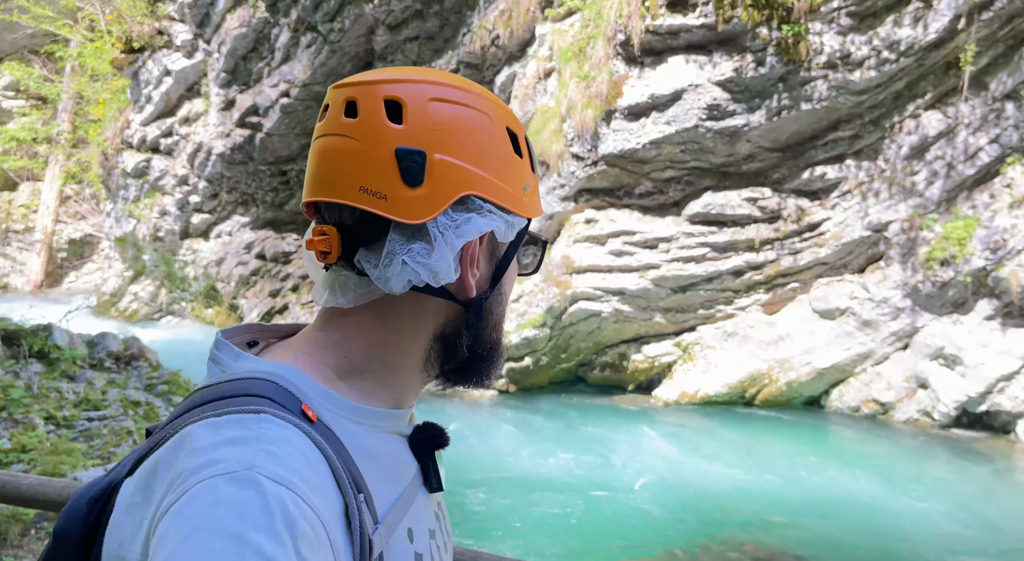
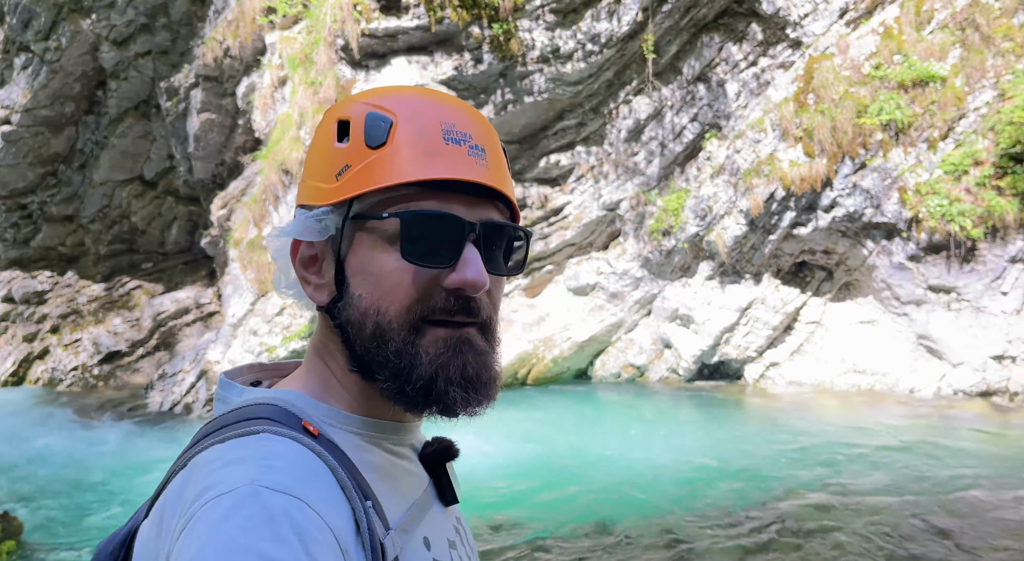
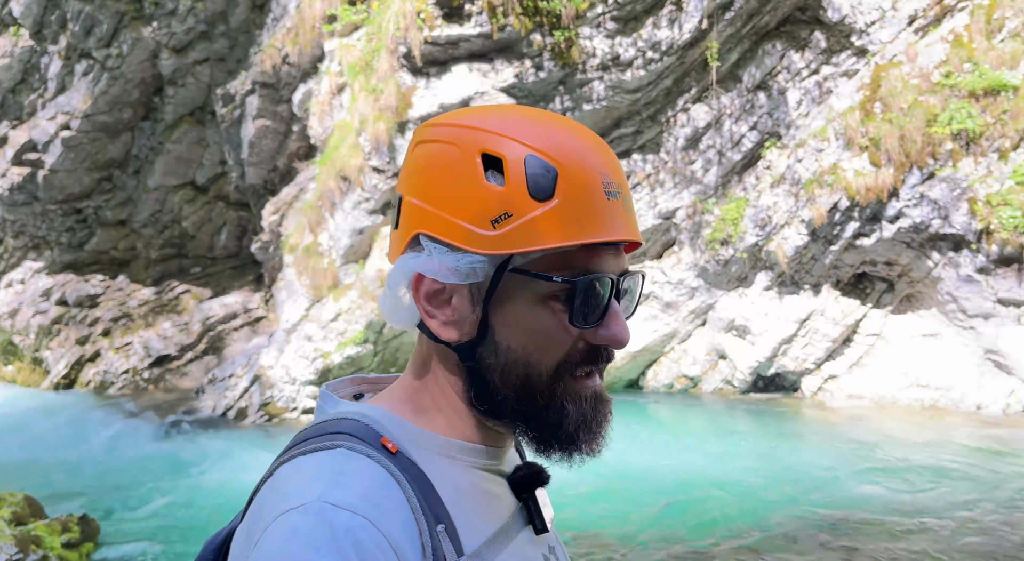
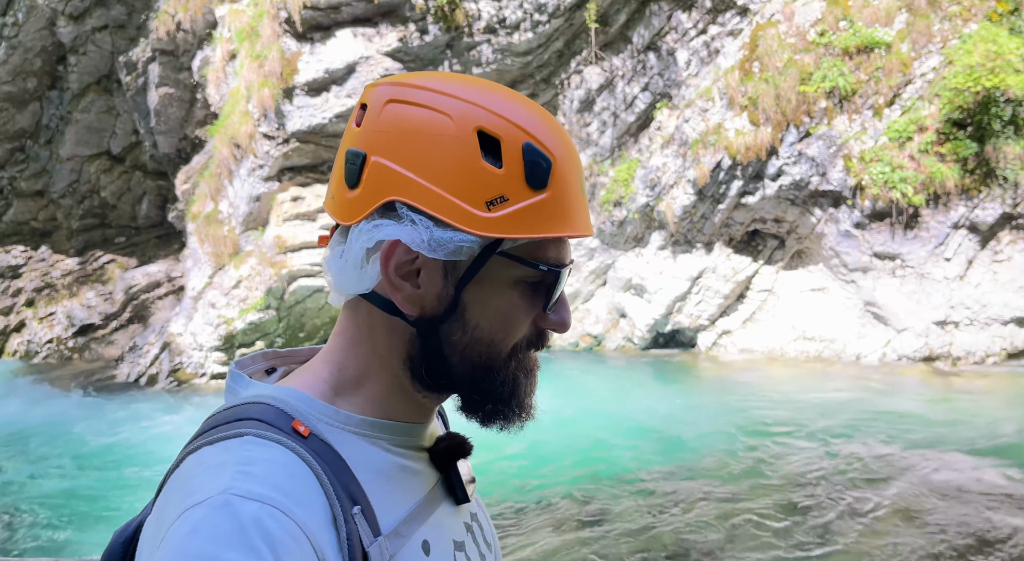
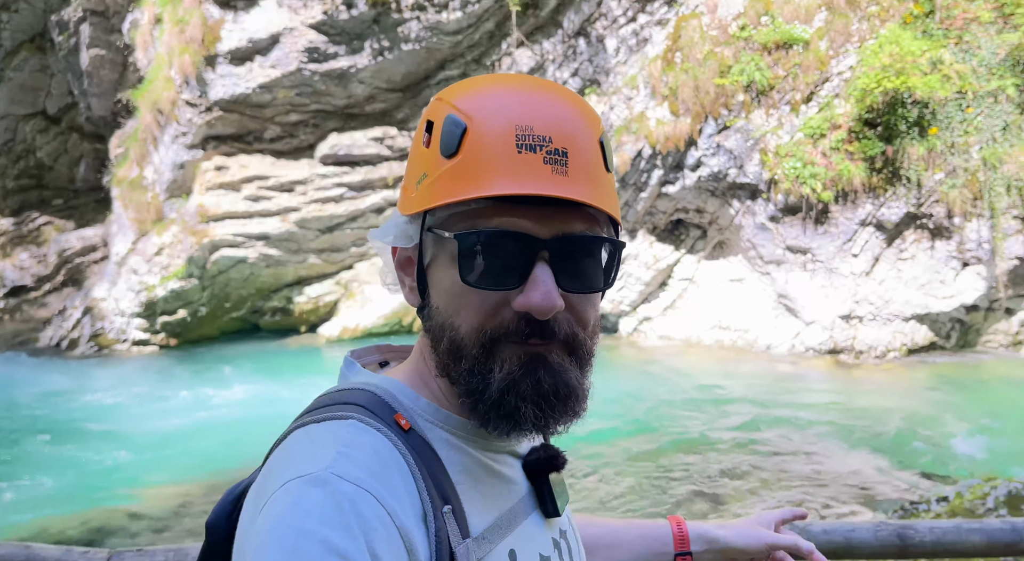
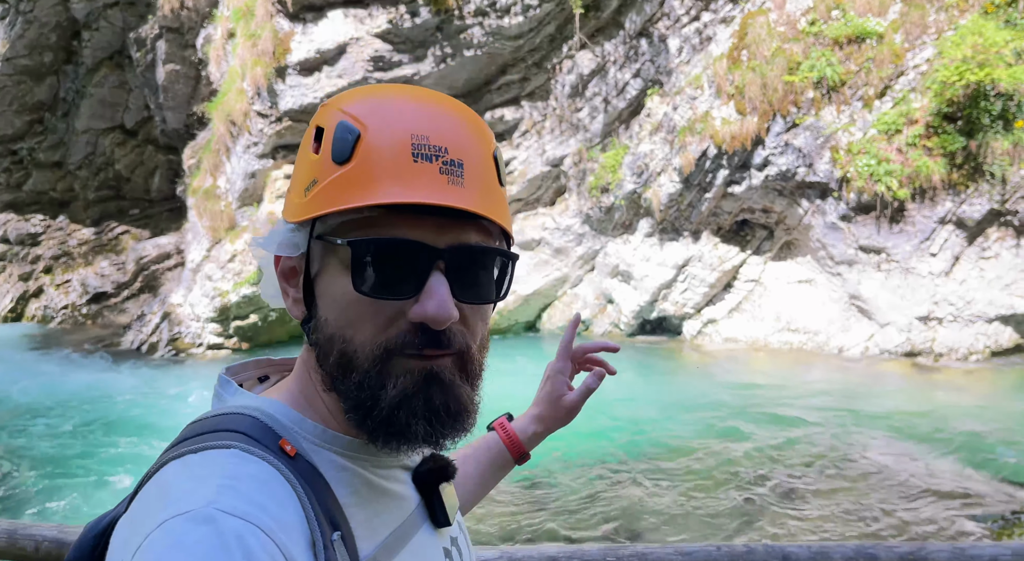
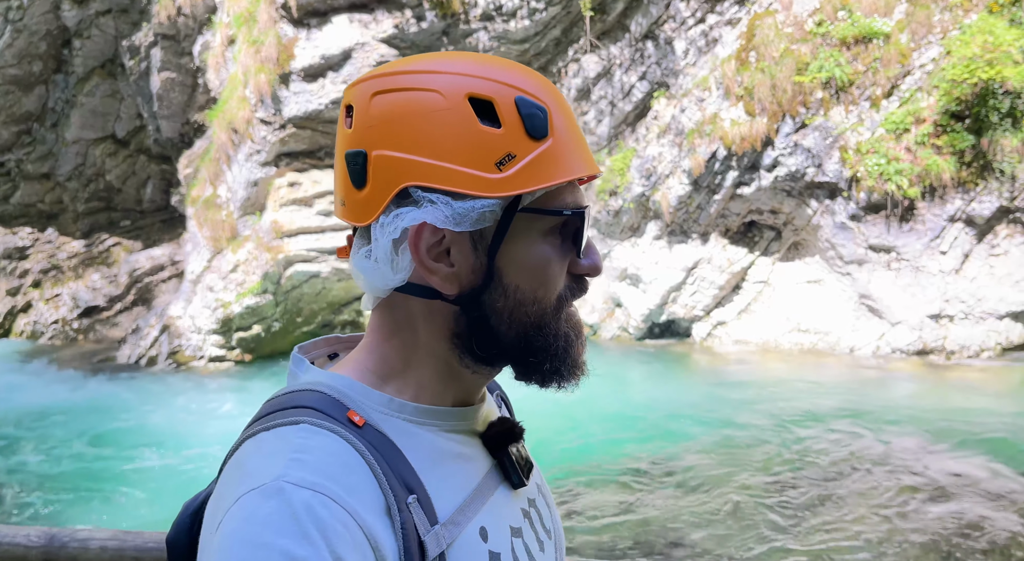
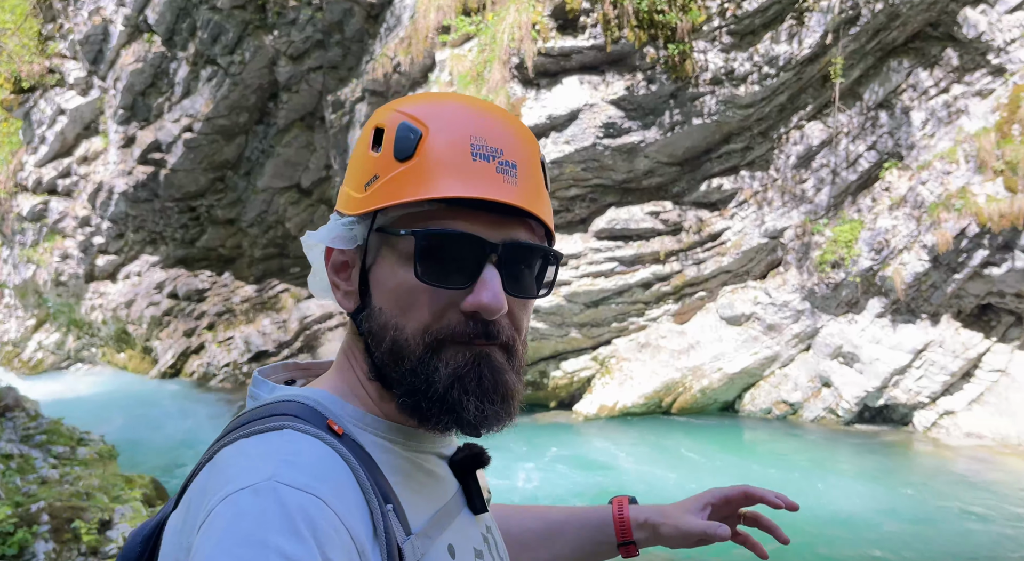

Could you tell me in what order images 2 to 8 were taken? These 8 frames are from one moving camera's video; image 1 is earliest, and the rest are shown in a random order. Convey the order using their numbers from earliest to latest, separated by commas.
8, 3, 2, 4, 7, 6, 5
